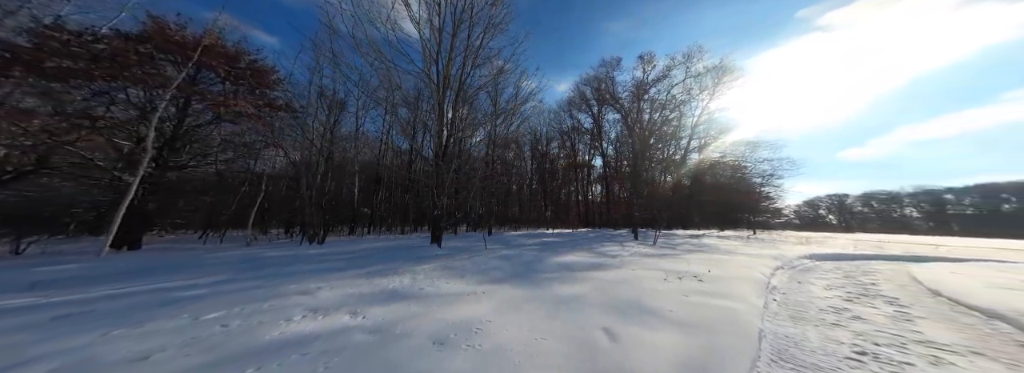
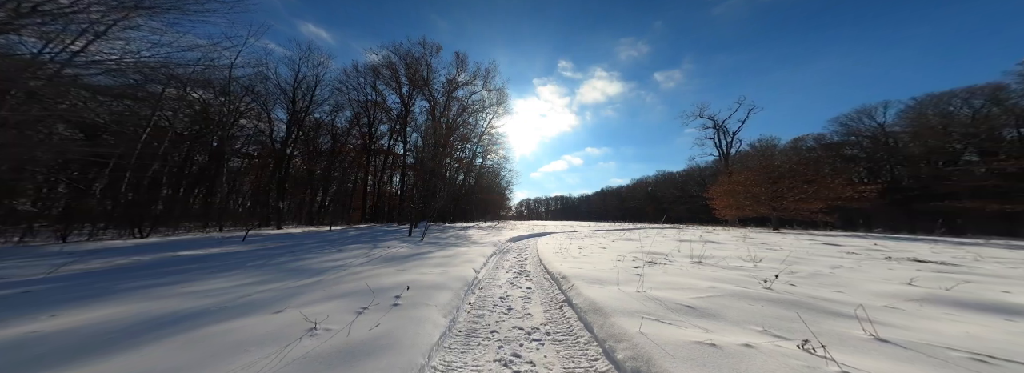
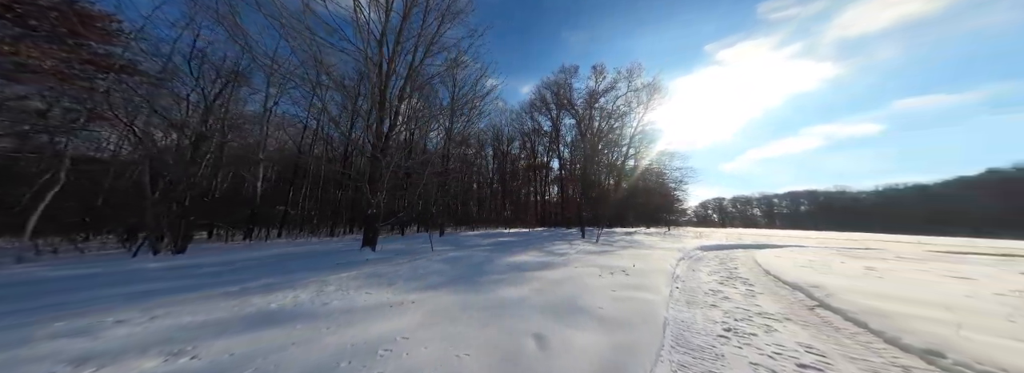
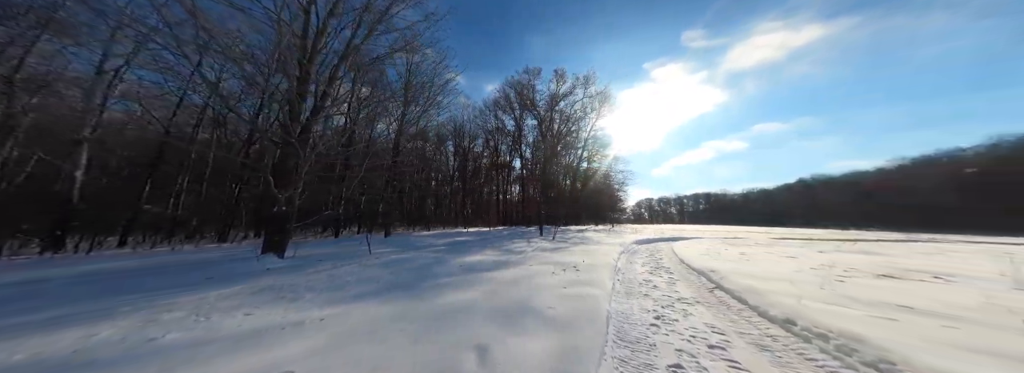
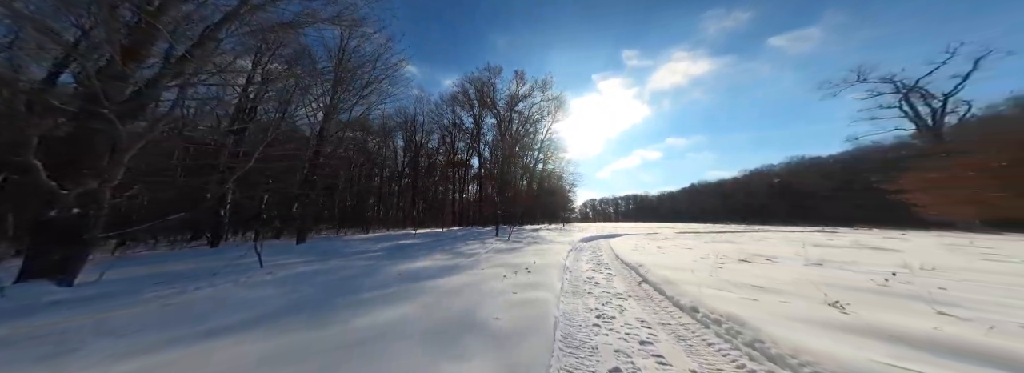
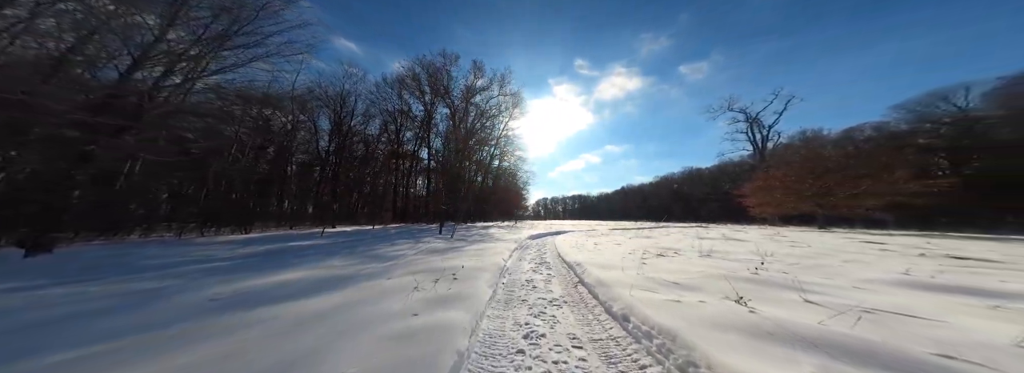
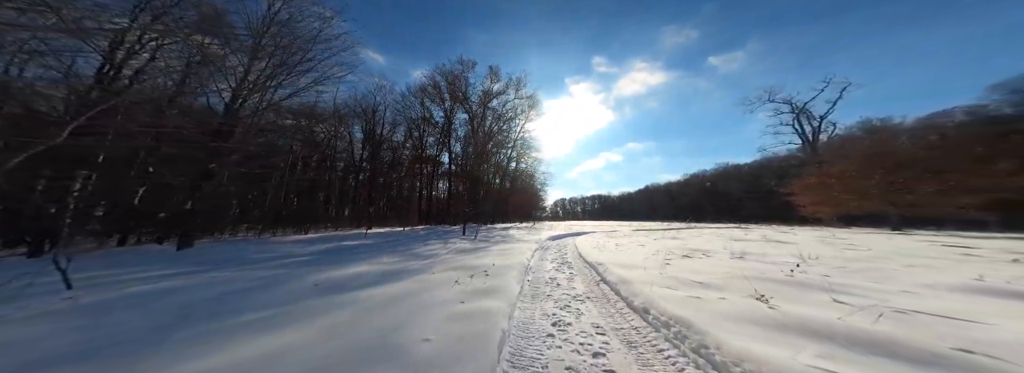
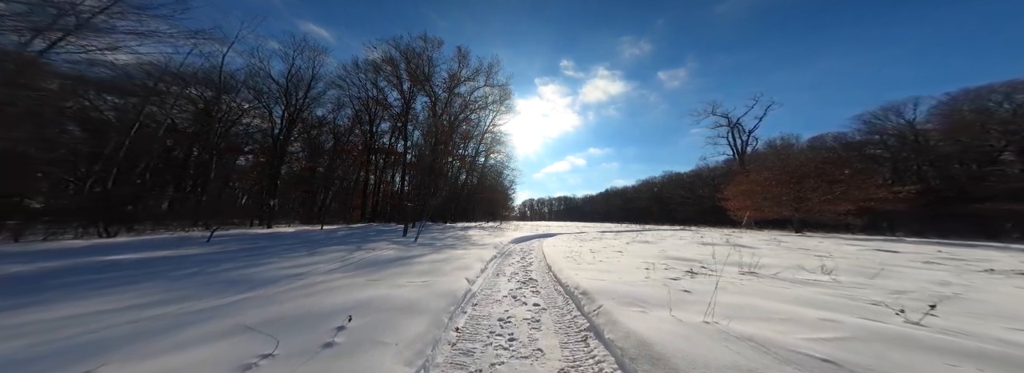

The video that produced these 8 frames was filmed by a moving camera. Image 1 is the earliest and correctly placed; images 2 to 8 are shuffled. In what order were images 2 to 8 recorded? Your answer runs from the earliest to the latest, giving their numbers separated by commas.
3, 4, 5, 7, 6, 2, 8
